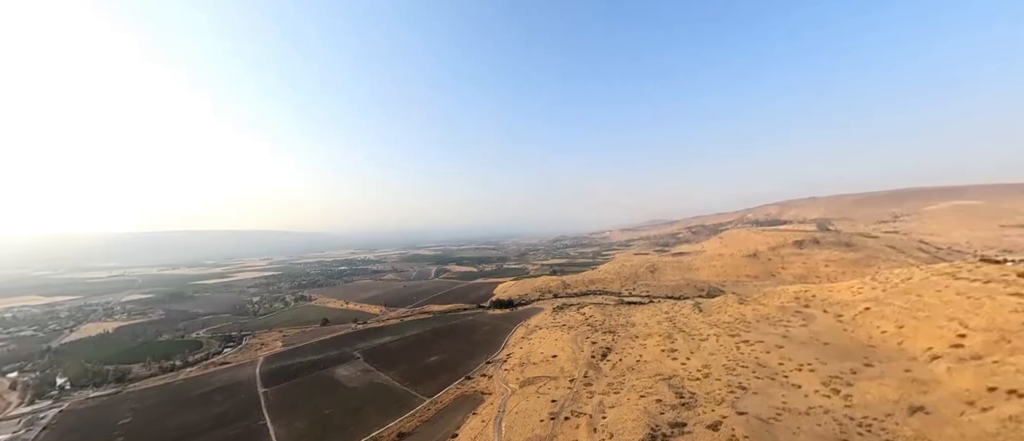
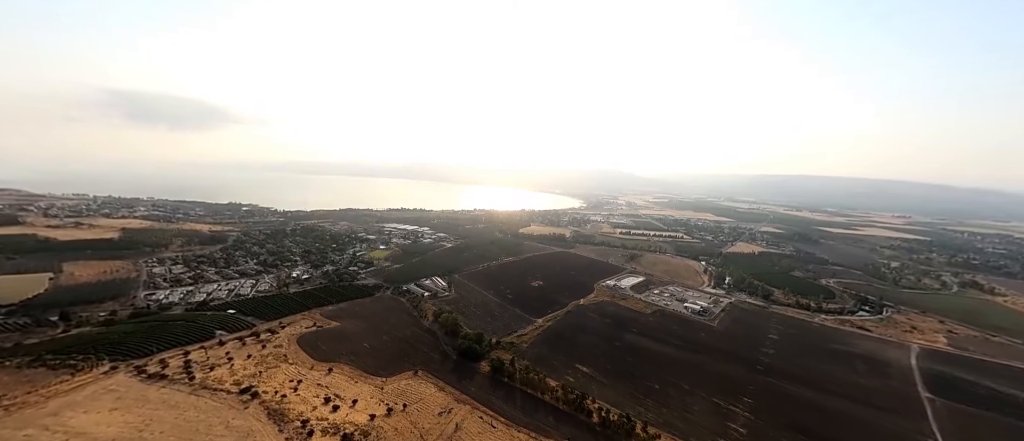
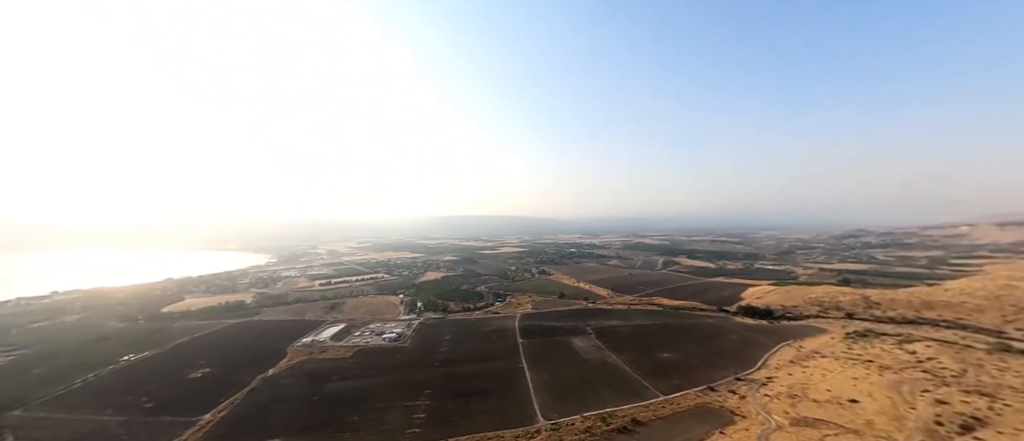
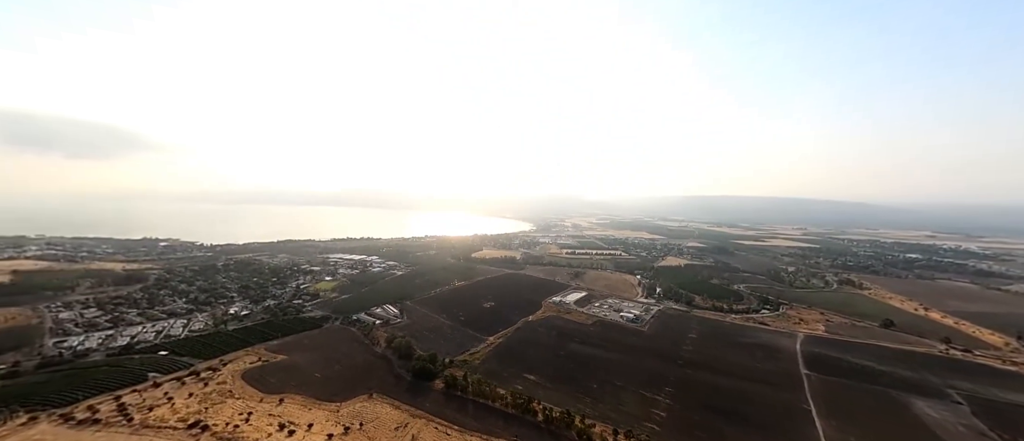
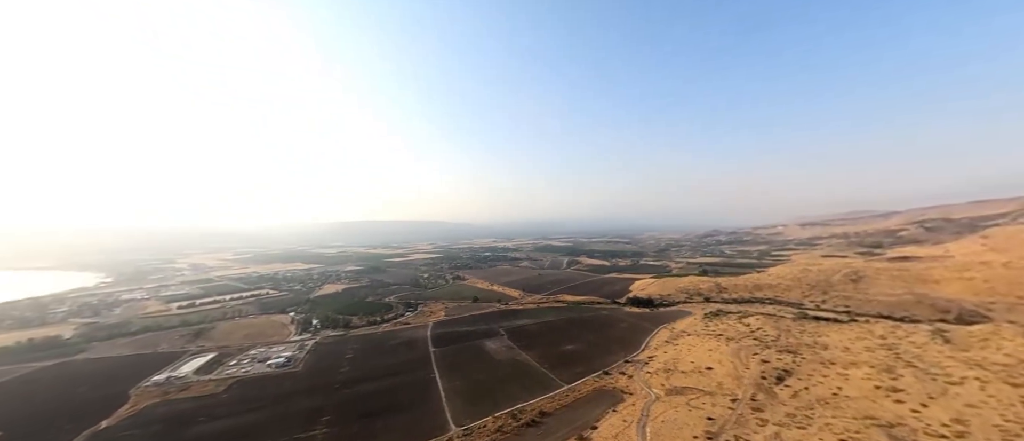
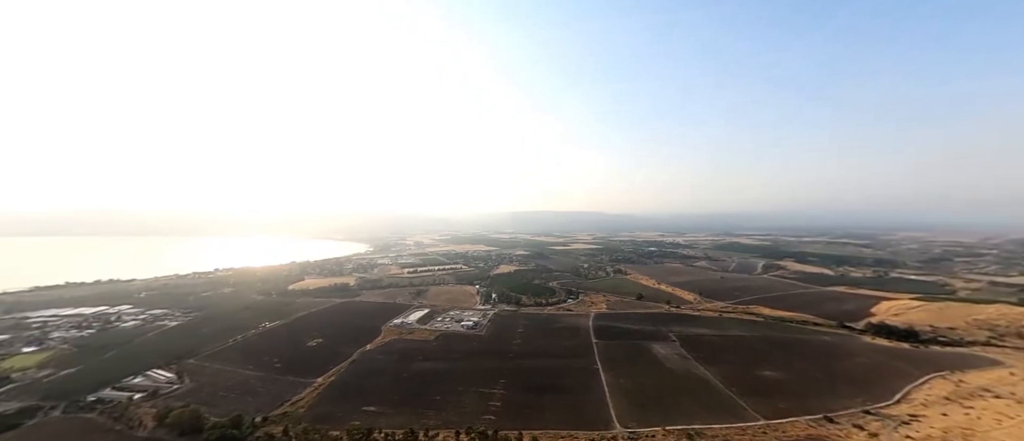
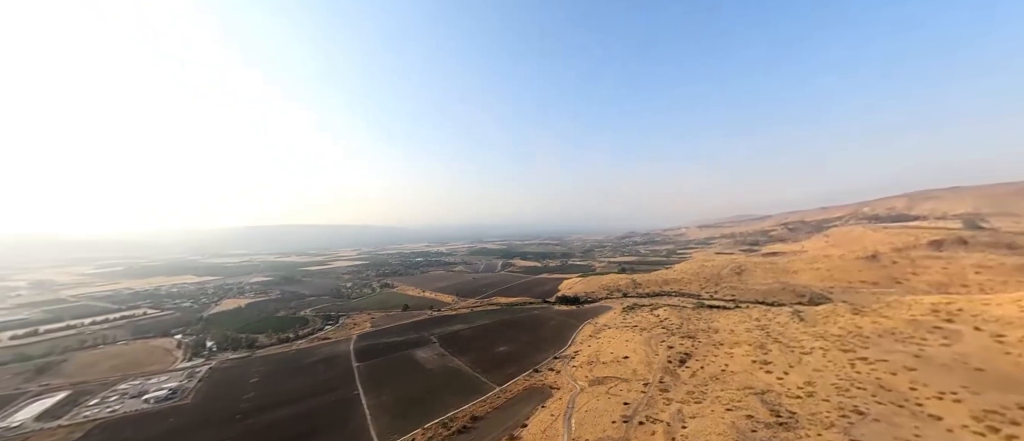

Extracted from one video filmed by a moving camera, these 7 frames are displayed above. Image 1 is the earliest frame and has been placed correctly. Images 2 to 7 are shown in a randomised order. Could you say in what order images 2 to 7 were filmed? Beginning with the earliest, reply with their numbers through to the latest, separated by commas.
7, 5, 3, 6, 4, 2
